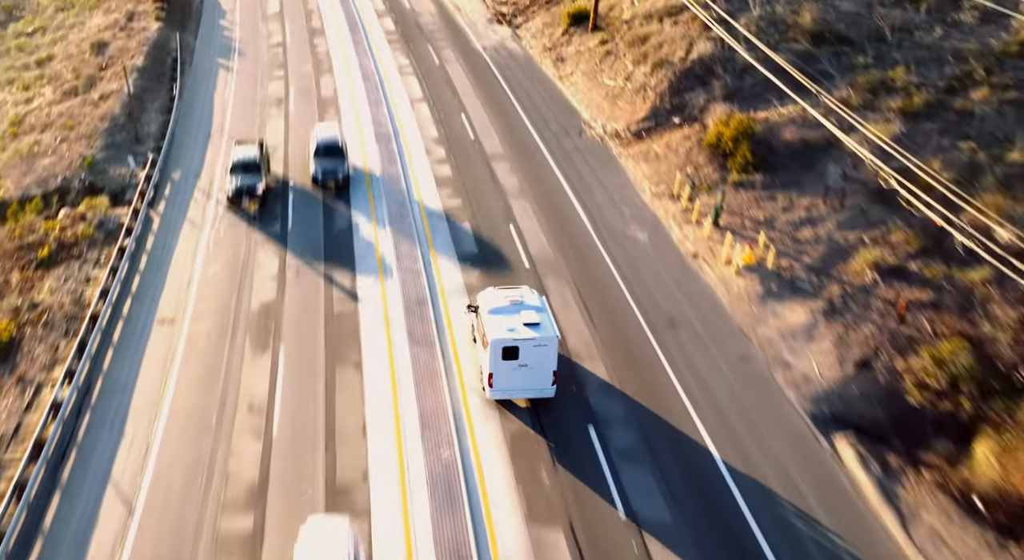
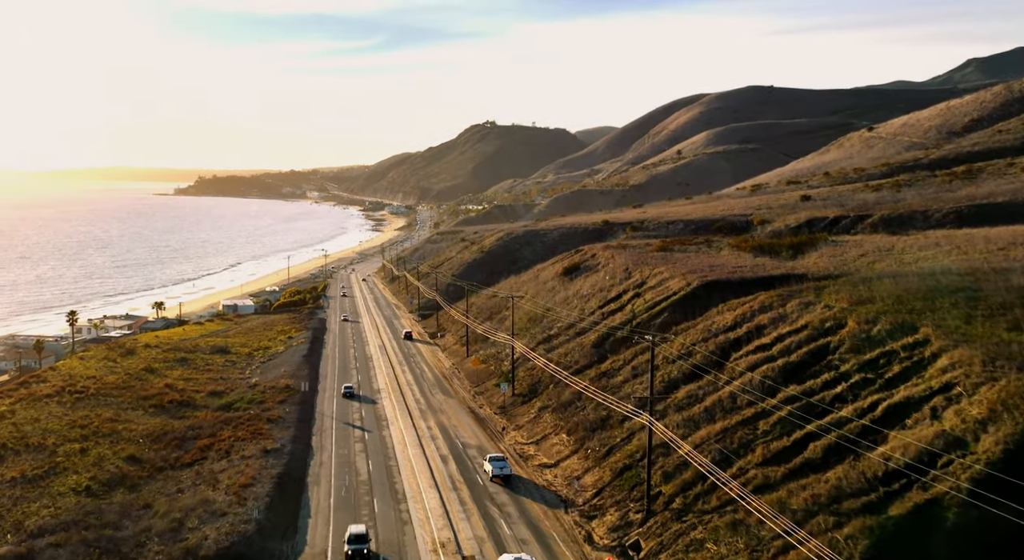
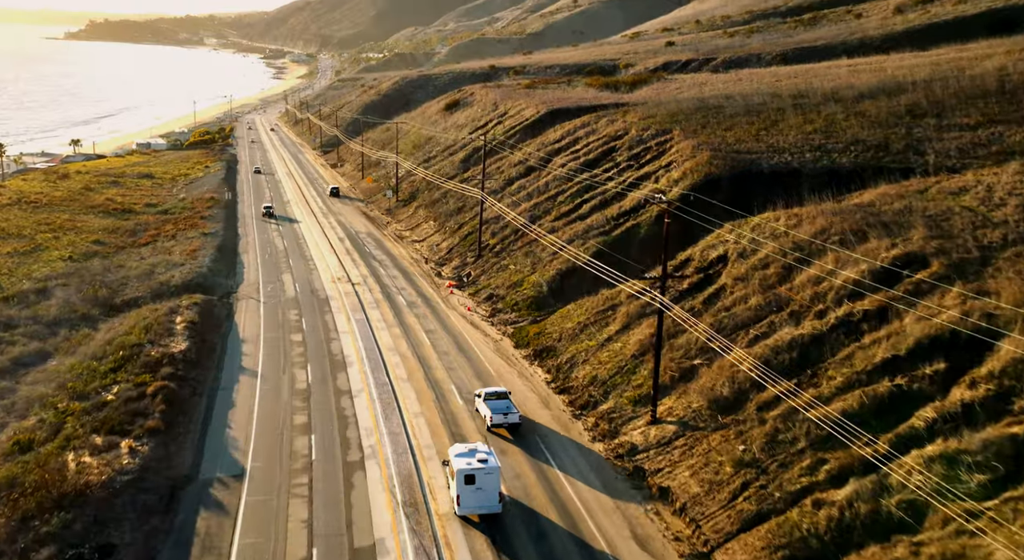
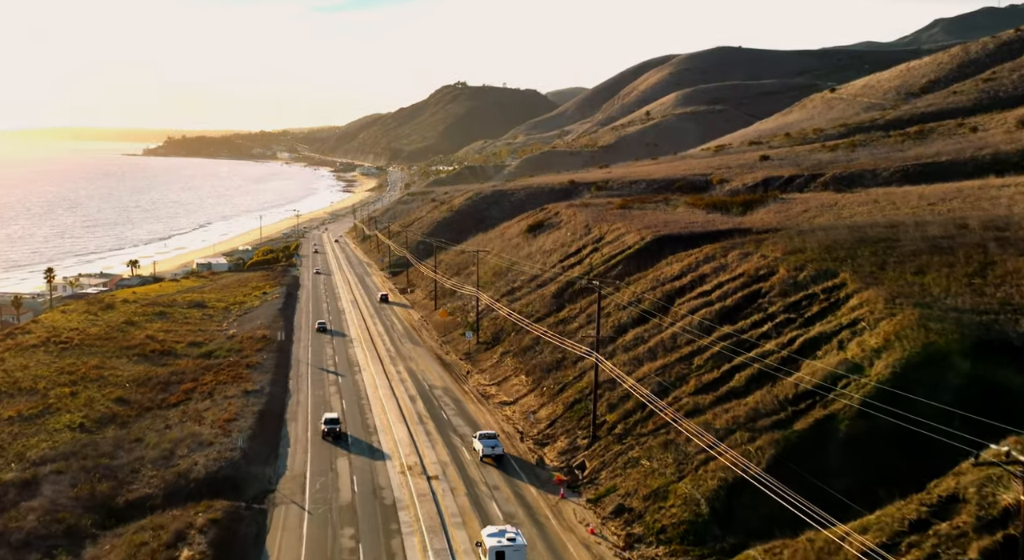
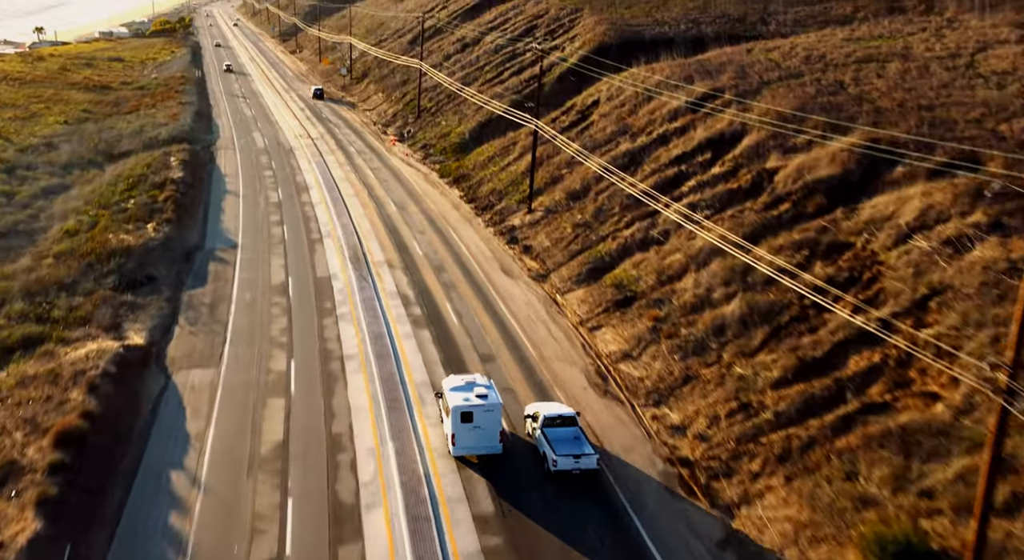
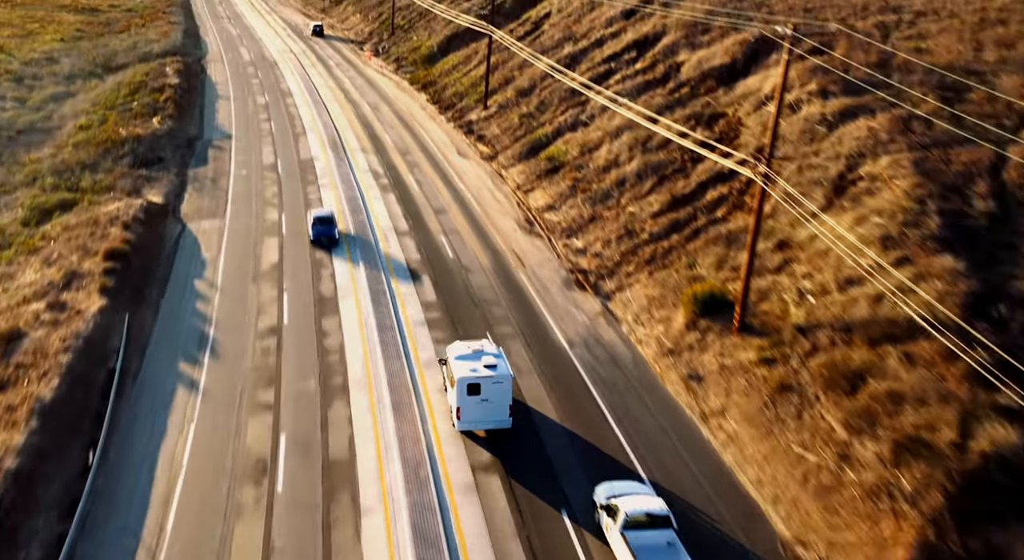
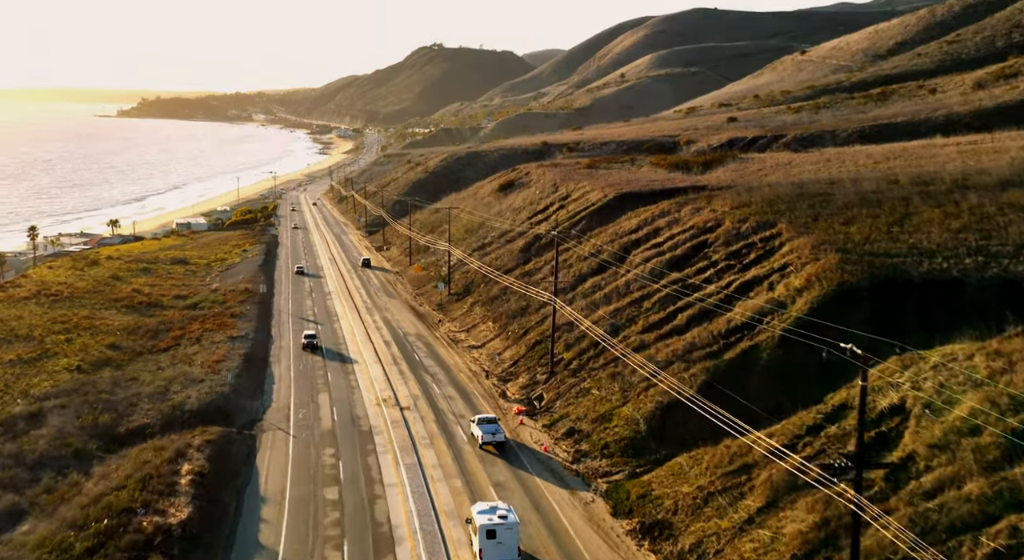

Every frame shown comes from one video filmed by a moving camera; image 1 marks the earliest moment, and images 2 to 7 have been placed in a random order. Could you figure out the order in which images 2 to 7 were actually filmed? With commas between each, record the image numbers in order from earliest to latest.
6, 5, 3, 7, 4, 2
